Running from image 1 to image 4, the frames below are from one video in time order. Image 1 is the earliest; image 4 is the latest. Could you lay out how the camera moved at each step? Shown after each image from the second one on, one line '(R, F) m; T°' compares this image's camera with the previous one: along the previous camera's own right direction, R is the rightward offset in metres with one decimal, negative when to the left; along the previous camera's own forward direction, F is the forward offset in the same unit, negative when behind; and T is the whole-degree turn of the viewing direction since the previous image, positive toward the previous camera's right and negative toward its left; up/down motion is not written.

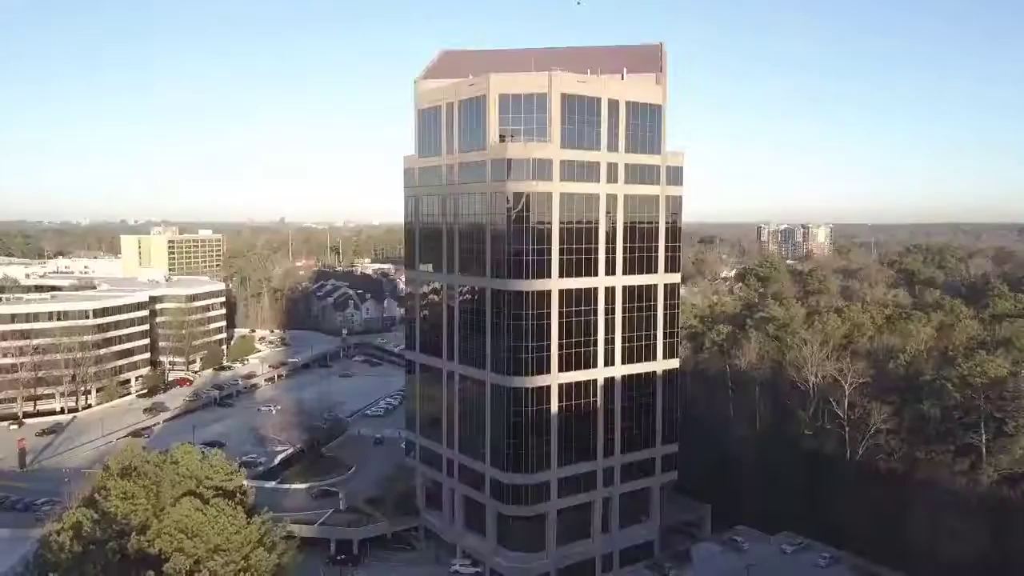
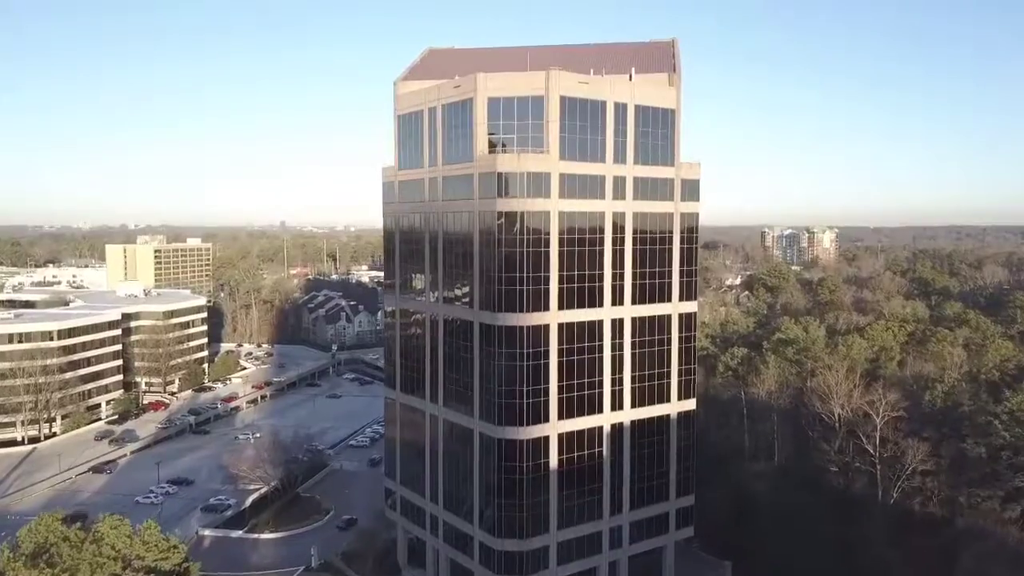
(+0.4, +5.3) m; 0°
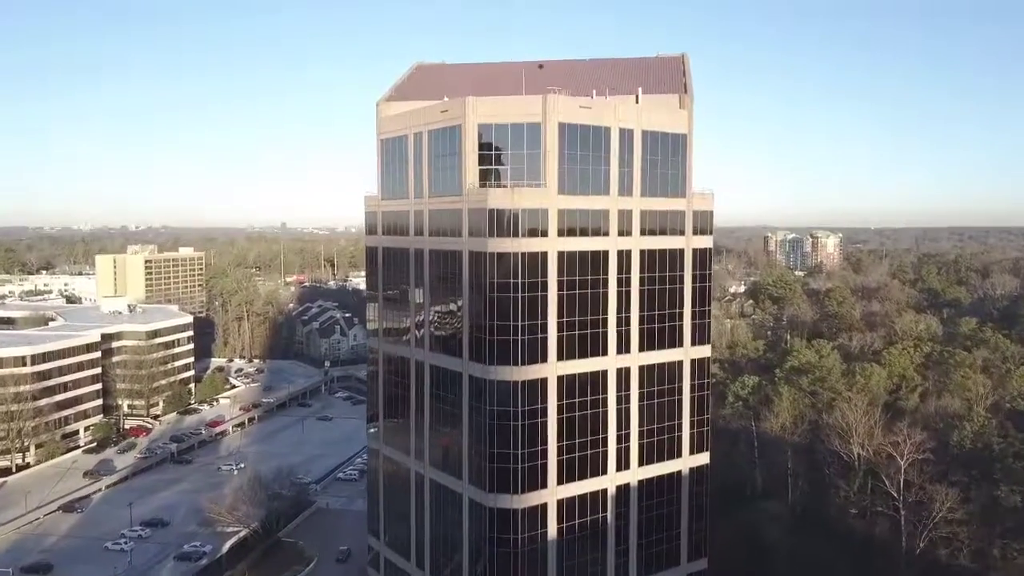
(+0.3, +3.5) m; 0°
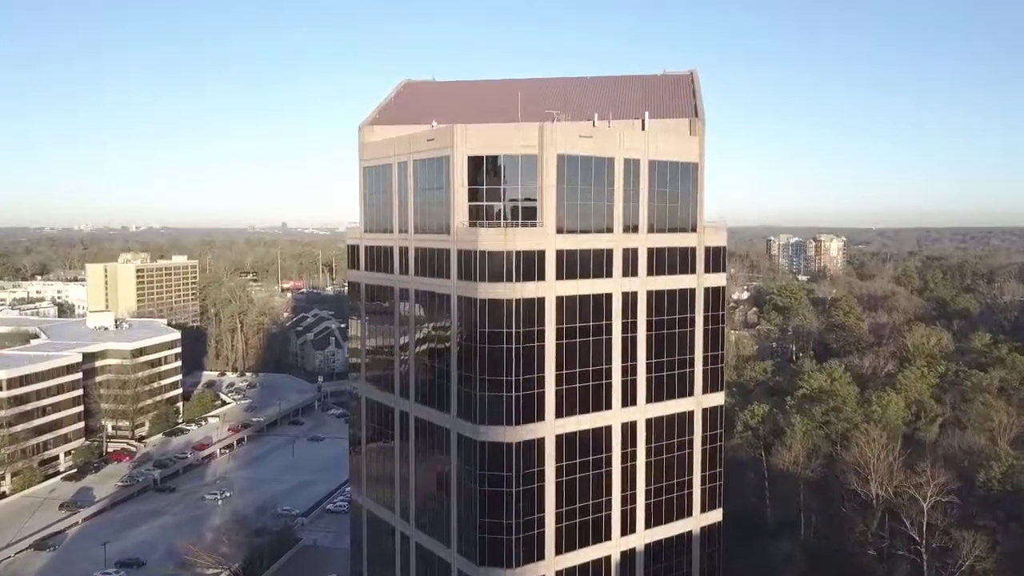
(+0.3, +2.9) m; 0°
